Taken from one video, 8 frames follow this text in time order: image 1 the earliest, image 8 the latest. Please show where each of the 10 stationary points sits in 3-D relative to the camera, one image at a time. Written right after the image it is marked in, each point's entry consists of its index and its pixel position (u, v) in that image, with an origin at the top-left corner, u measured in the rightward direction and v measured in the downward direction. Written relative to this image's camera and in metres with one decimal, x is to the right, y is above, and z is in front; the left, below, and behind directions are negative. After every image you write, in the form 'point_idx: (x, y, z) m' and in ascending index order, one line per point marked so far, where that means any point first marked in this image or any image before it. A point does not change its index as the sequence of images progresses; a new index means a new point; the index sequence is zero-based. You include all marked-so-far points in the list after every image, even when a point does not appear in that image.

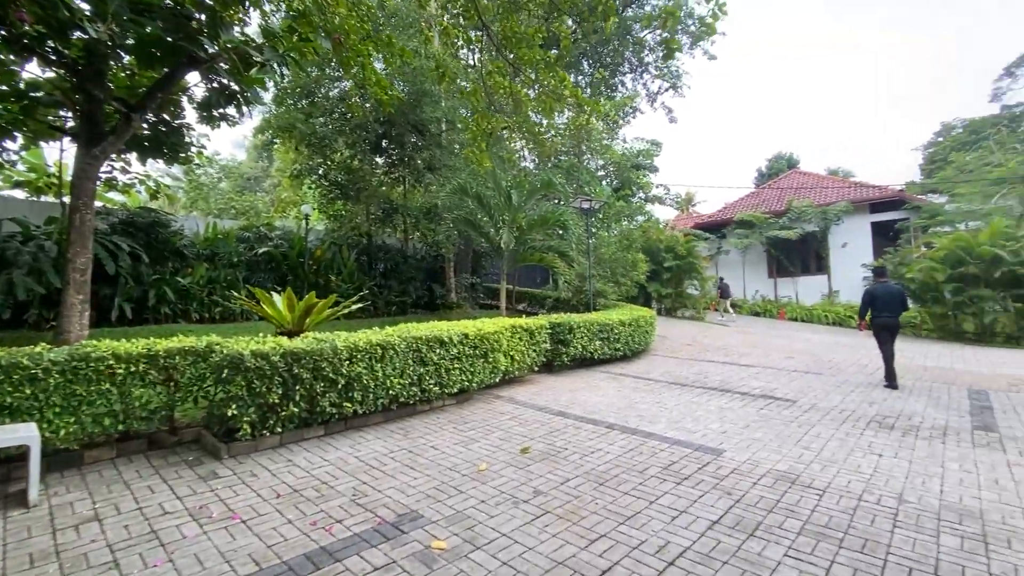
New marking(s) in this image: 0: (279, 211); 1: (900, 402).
0: (-8.5, +2.8, +17.6) m
1: (+5.0, -1.5, +6.3) m
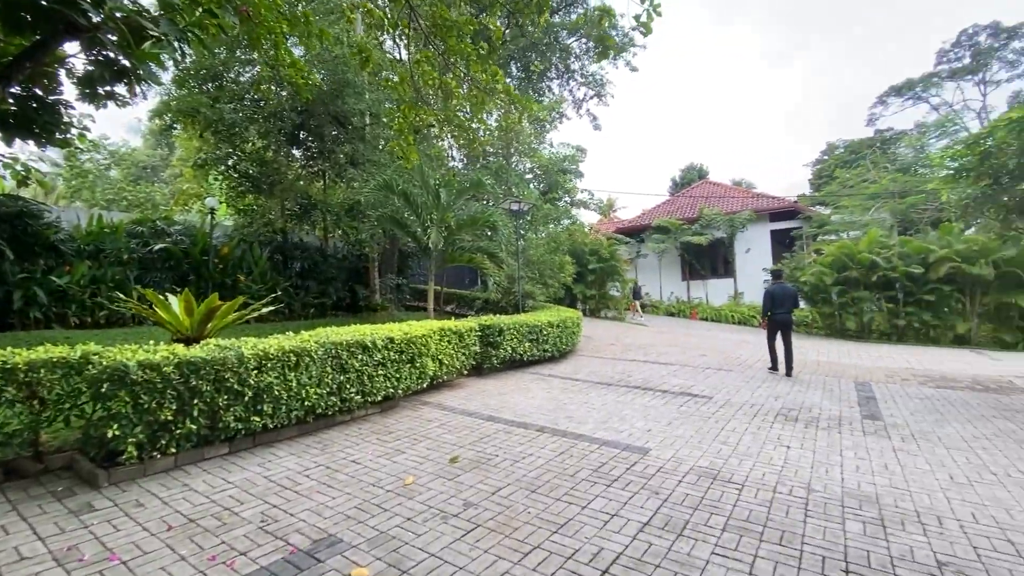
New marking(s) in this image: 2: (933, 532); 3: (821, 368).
0: (-11.0, +2.8, +16.0) m
1: (+4.1, -1.5, +6.8) m
2: (+2.6, -1.5, +3.0) m
3: (+6.3, -1.6, +9.8) m
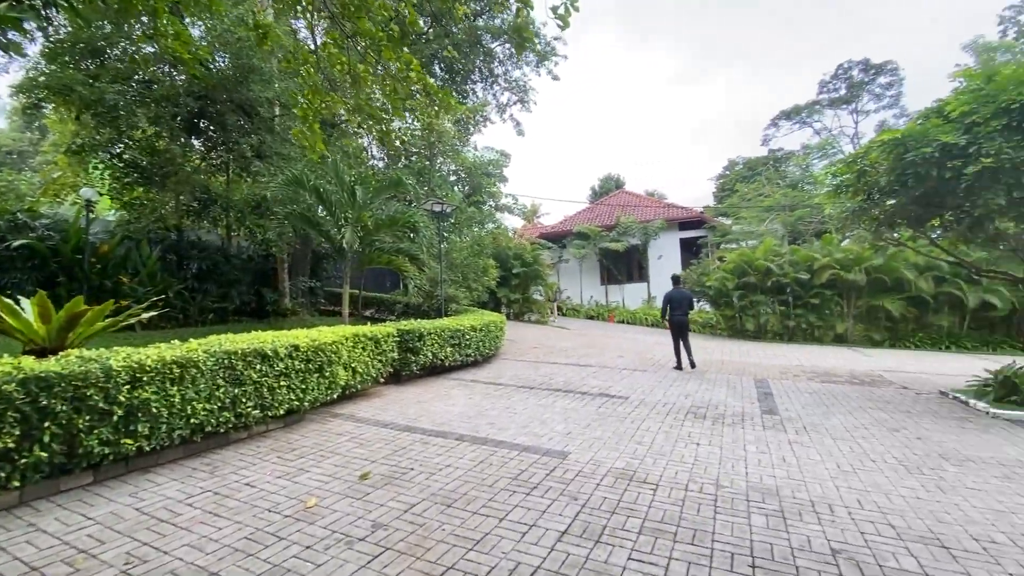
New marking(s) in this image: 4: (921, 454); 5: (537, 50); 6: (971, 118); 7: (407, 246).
0: (-13.4, +2.7, +14.0) m
1: (+2.9, -1.6, +7.2) m
2: (+2.1, -1.5, +3.2) m
3: (+4.7, -1.7, +10.5) m
4: (+3.8, -1.5, +4.5) m
5: (+0.7, +7.0, +14.3) m
6: (+5.6, +2.1, +5.8) m
7: (-2.0, +0.8, +9.3) m
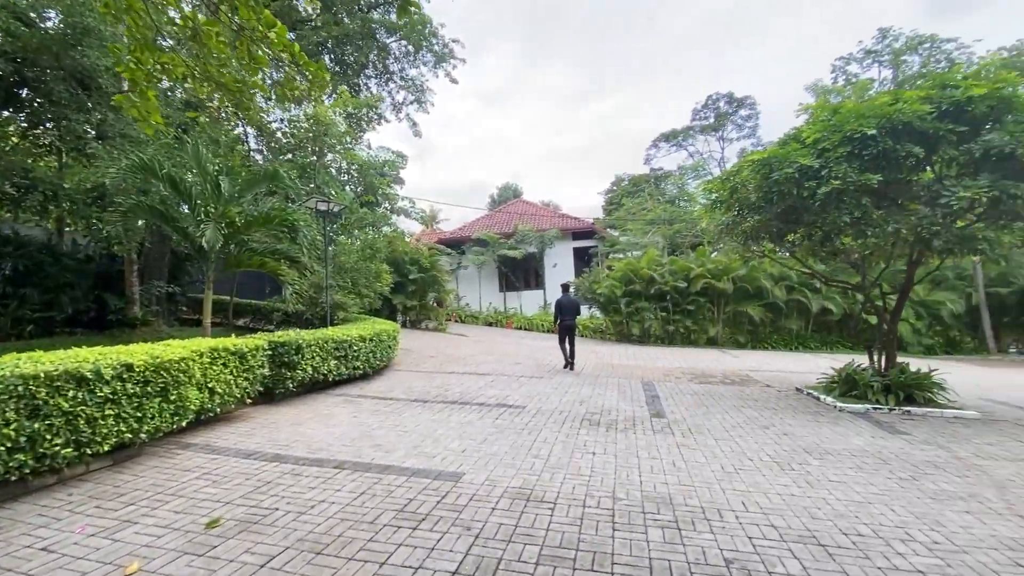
0: (-16.0, +2.6, +10.6) m
1: (+1.3, -1.7, +7.3) m
2: (+1.3, -1.6, +3.2) m
3: (+2.4, -1.9, +10.9) m
4: (+2.8, -1.6, +4.8) m
5: (-2.2, +6.9, +13.9) m
6: (+4.2, +2.0, +6.6) m
7: (-3.9, +0.7, +8.3) m
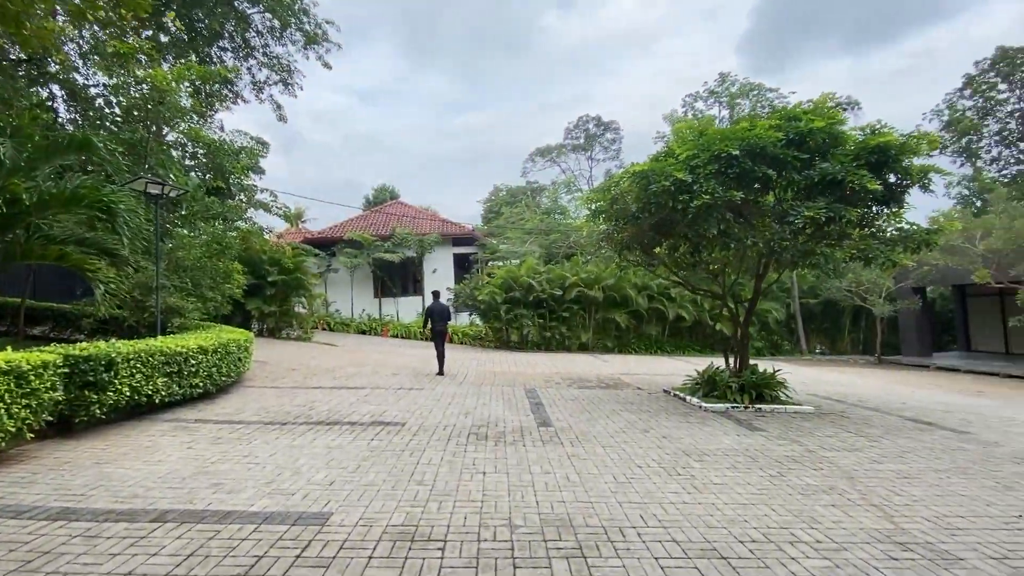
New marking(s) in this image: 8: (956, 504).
0: (-17.9, +2.8, +5.8) m
1: (-0.4, -1.7, +6.9) m
2: (+0.7, -1.6, +2.9) m
3: (-0.3, -2.0, +10.6) m
4: (+1.6, -1.7, +4.9) m
5: (-5.4, +6.8, +12.6) m
6: (+2.7, +1.9, +7.0) m
7: (-5.7, +0.7, +6.6) m
8: (+3.4, -1.7, +3.7) m
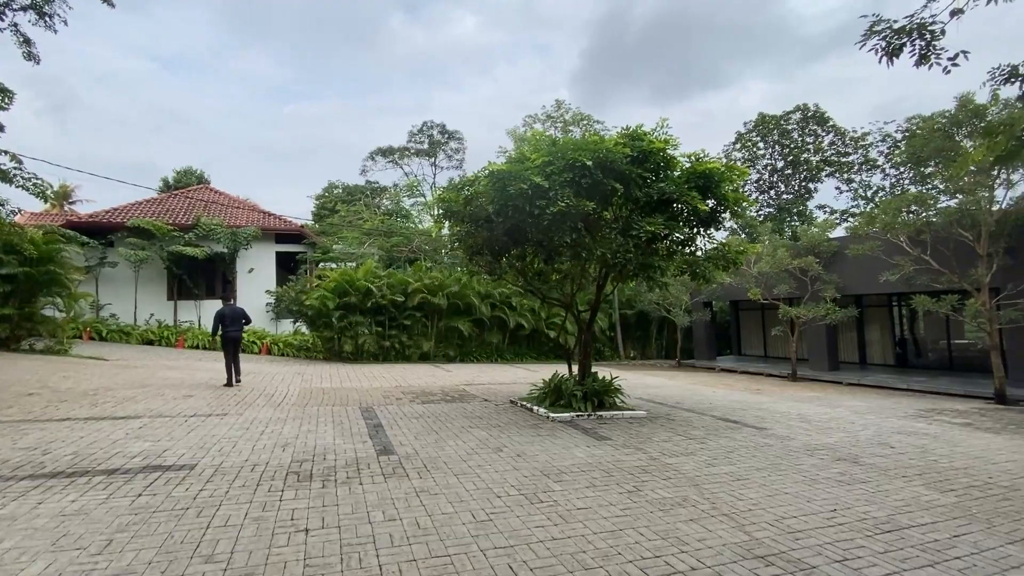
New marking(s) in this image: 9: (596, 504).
0: (-18.5, +3.3, -0.9) m
1: (-2.4, -1.8, +5.7) m
2: (-0.1, -1.6, +2.3) m
3: (-3.5, -2.1, +9.3) m
4: (+0.1, -1.7, +4.5) m
5: (-8.8, +6.8, +9.7) m
6: (+0.5, +1.7, +6.9) m
7: (-7.2, +0.9, +3.8) m
8: (+2.2, -1.8, +3.9) m
9: (+0.7, -1.7, +3.8) m
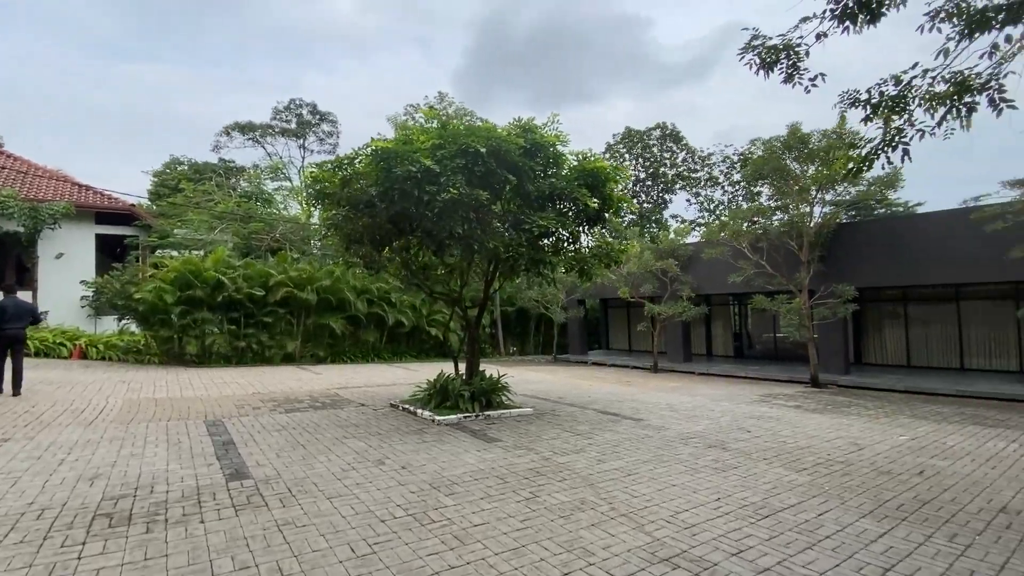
0: (-17.4, +3.6, -5.9) m
1: (-3.6, -1.7, +4.6) m
2: (-0.5, -1.5, +1.8) m
3: (-5.6, -1.9, +7.7) m
4: (-0.8, -1.7, +4.0) m
5: (-10.6, +7.1, +6.7) m
6: (-1.0, +1.8, +6.4) m
7: (-7.7, +1.0, +1.5) m
8: (+1.4, -1.7, +4.0) m
9: (-0.1, -1.6, +3.5) m
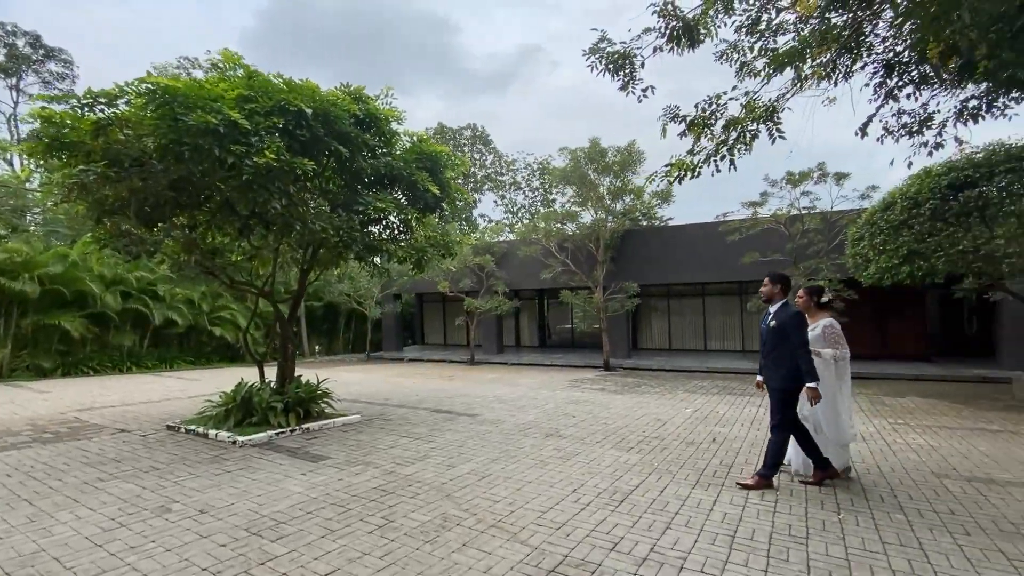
0: (-13.2, +3.8, -12.6) m
1: (-4.6, -1.5, +2.5) m
2: (-0.7, -1.5, +1.2) m
3: (-7.7, -1.7, +4.6) m
4: (-1.8, -1.6, +3.0) m
5: (-11.8, +7.3, +1.7) m
6: (-2.9, +1.9, +5.2) m
7: (-7.2, +1.2, -2.0) m
8: (+0.2, -1.7, +3.9) m
9: (-1.0, -1.6, +2.8) m
